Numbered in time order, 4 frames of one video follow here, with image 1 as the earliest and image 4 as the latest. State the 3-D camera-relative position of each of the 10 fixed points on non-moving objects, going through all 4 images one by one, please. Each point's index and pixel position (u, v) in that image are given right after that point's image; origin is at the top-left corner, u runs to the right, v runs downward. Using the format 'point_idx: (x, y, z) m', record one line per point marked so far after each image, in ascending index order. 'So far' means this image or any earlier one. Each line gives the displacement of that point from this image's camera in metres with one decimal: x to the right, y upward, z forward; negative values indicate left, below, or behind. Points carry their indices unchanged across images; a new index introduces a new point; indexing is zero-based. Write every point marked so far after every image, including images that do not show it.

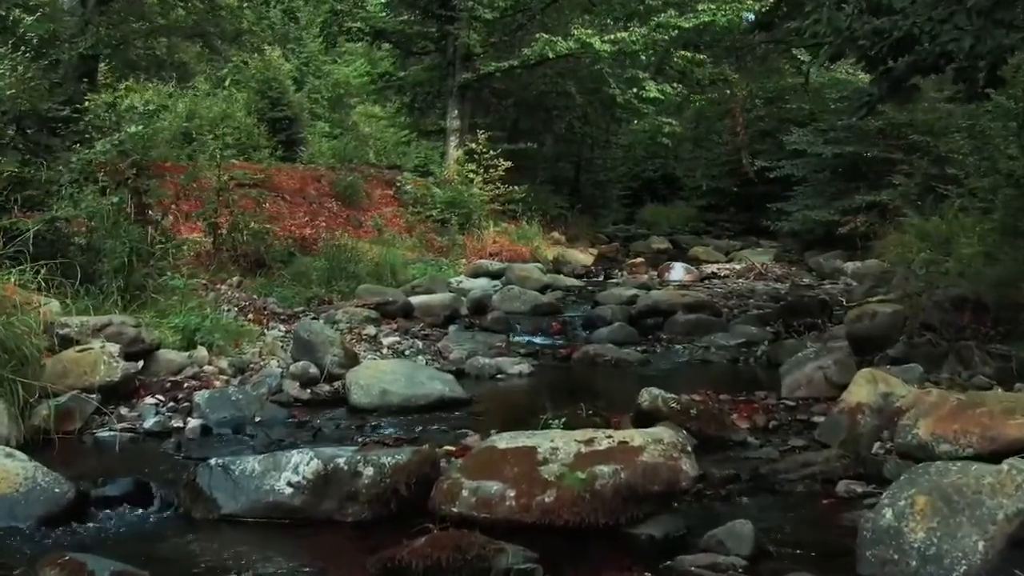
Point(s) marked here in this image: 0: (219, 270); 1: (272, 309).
0: (-3.5, +0.2, +10.6) m
1: (-2.6, -0.2, +9.7) m
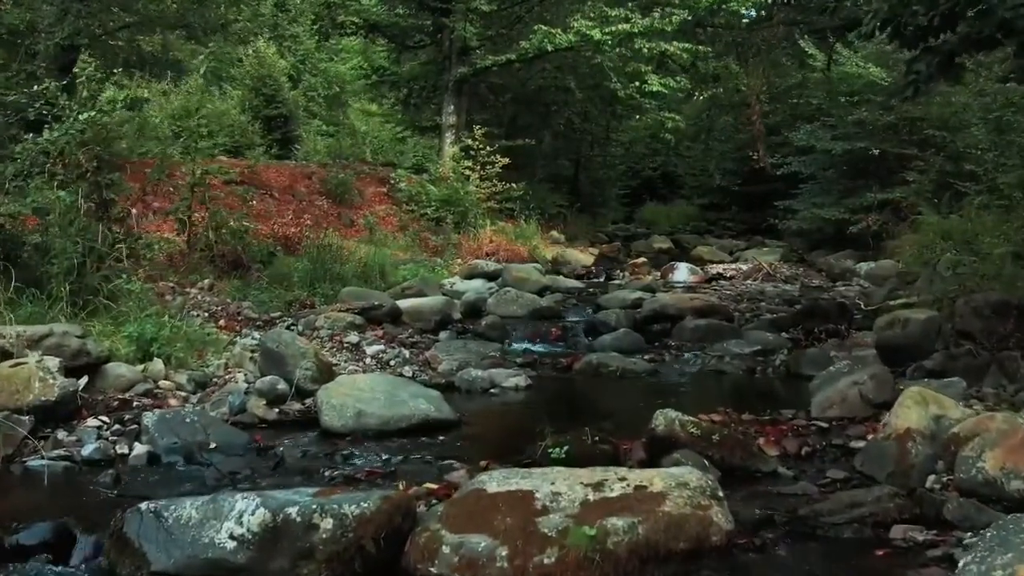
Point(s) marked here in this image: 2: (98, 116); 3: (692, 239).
0: (-3.6, +0.2, +9.8) m
1: (-2.7, -0.3, +8.9) m
2: (-3.8, +1.6, +8.2) m
3: (+4.1, +1.1, +19.9) m
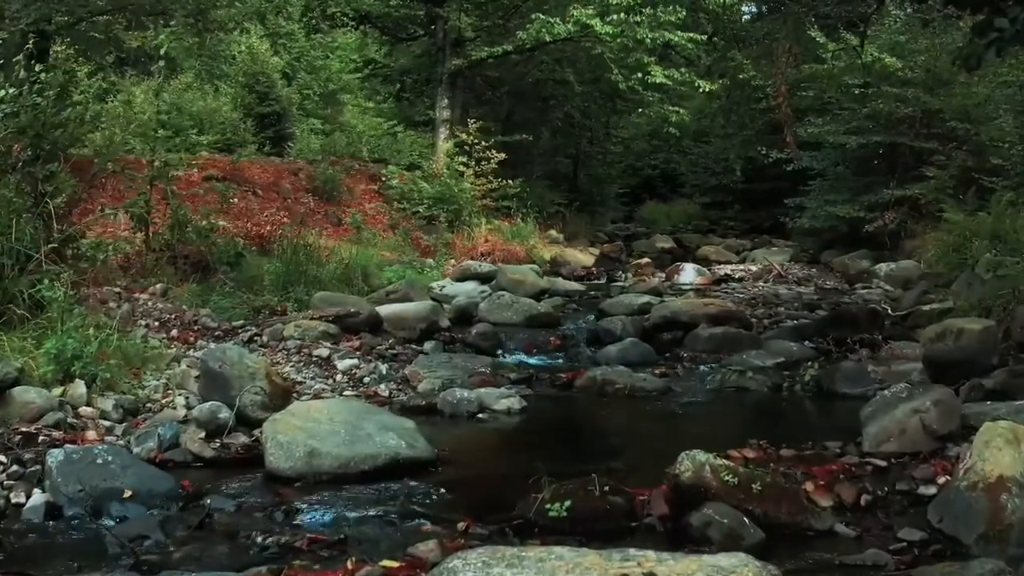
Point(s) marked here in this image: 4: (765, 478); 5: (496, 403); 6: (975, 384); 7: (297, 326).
0: (-3.6, +0.1, +8.8) m
1: (-2.7, -0.3, +7.8) m
2: (-3.9, +1.6, +7.2) m
3: (+4.0, +1.1, +18.9) m
4: (+1.2, -0.9, +4.1) m
5: (-0.1, -0.8, +6.2) m
6: (+3.3, -0.7, +6.4) m
7: (-1.9, -0.3, +7.9) m
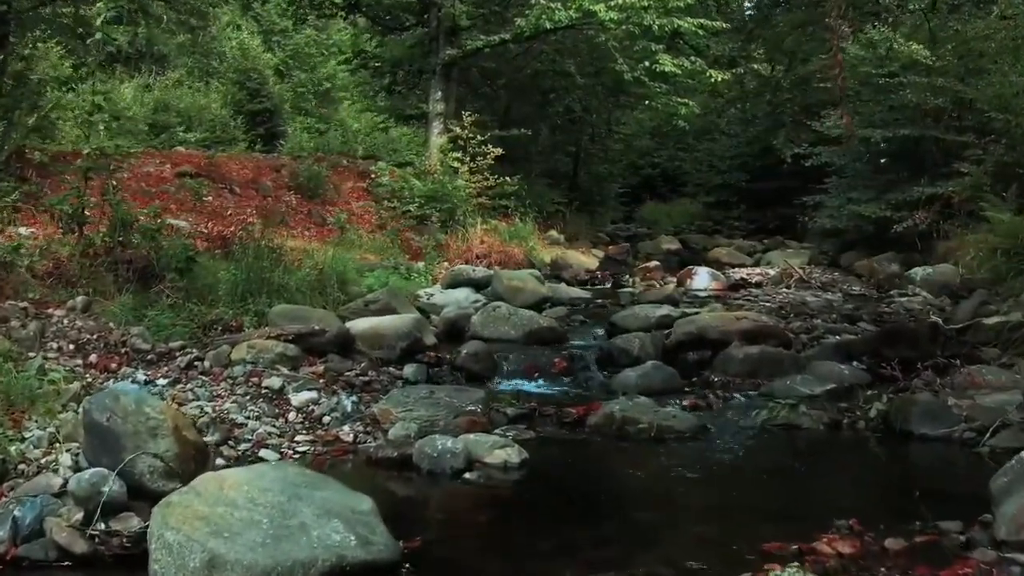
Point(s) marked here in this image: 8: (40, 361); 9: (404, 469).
0: (-3.7, 0.0, +7.4) m
1: (-2.8, -0.4, +6.4) m
2: (-3.9, +1.5, +5.8) m
3: (+3.9, +1.0, +17.5) m
4: (+1.2, -1.0, +2.7) m
5: (-0.1, -0.9, +4.8) m
6: (+3.3, -0.8, +5.0) m
7: (-2.0, -0.4, +6.5) m
8: (-2.9, -0.4, +5.4) m
9: (-0.6, -1.0, +4.8) m
